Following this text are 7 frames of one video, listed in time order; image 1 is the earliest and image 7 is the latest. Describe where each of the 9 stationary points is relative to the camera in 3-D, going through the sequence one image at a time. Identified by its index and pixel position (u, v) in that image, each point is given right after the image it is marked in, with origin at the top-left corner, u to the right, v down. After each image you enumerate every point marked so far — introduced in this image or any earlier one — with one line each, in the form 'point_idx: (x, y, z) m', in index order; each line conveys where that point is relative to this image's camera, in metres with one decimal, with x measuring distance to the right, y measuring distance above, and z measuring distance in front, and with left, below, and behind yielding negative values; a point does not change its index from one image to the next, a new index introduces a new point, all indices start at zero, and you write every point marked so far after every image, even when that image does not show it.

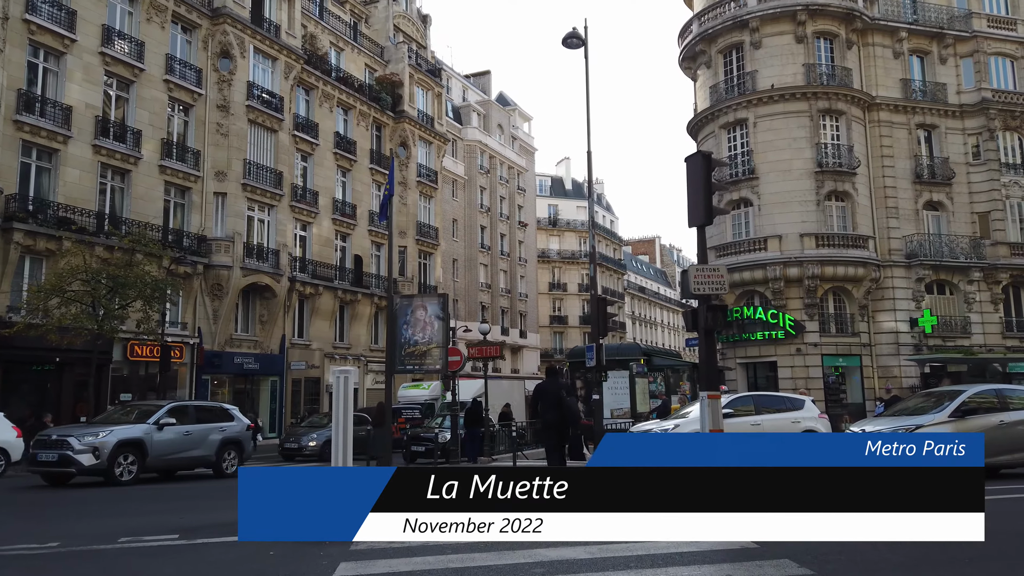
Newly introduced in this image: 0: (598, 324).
0: (+2.0, -0.9, +18.1) m
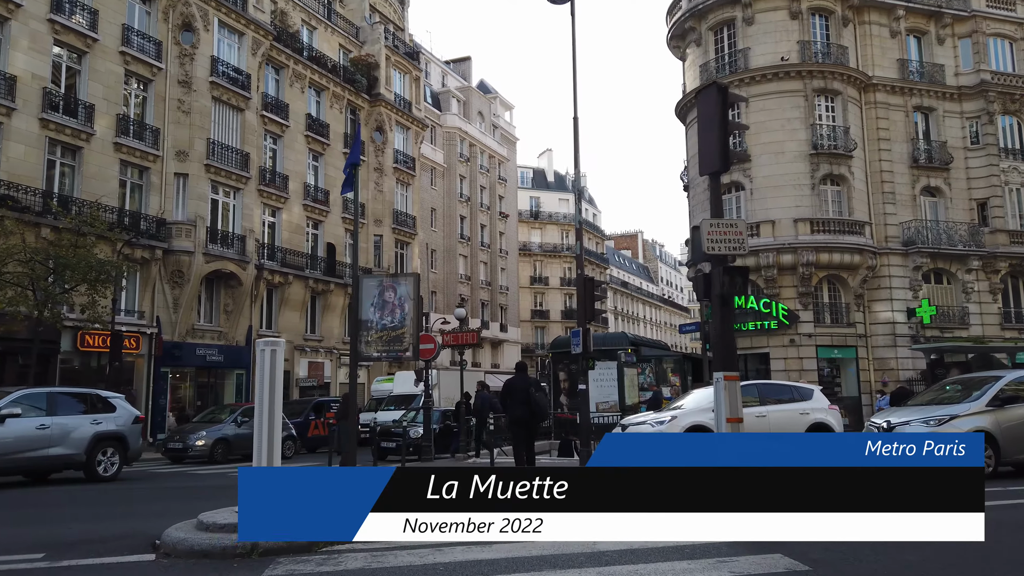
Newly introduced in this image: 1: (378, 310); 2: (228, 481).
0: (+1.6, -0.4, +16.4) m
1: (-2.9, -0.5, +17.2) m
2: (-5.3, -3.7, +14.5) m
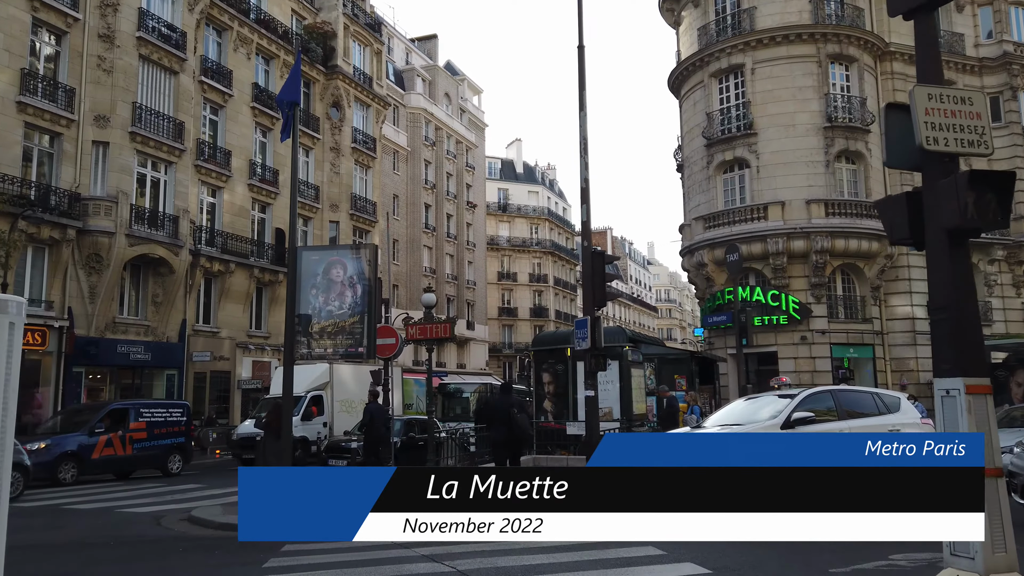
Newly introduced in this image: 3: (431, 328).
0: (+1.3, 0.0, +12.6) m
1: (-3.2, -0.1, +13.2) m
2: (-5.5, -3.3, +10.4) m
3: (-1.6, -0.8, +15.9) m
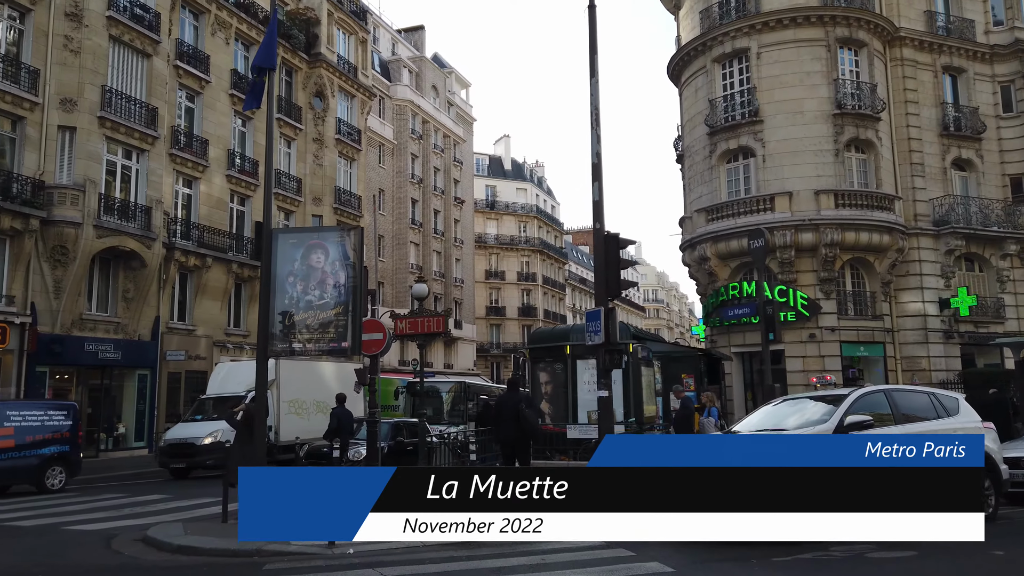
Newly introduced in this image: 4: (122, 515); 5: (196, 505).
0: (+1.4, +0.2, +11.2) m
1: (-3.2, +0.1, +11.7) m
2: (-5.4, -3.1, +8.8) m
3: (-1.6, -0.6, +14.4) m
4: (-6.2, -3.6, +12.4) m
5: (-5.5, -3.8, +13.5) m
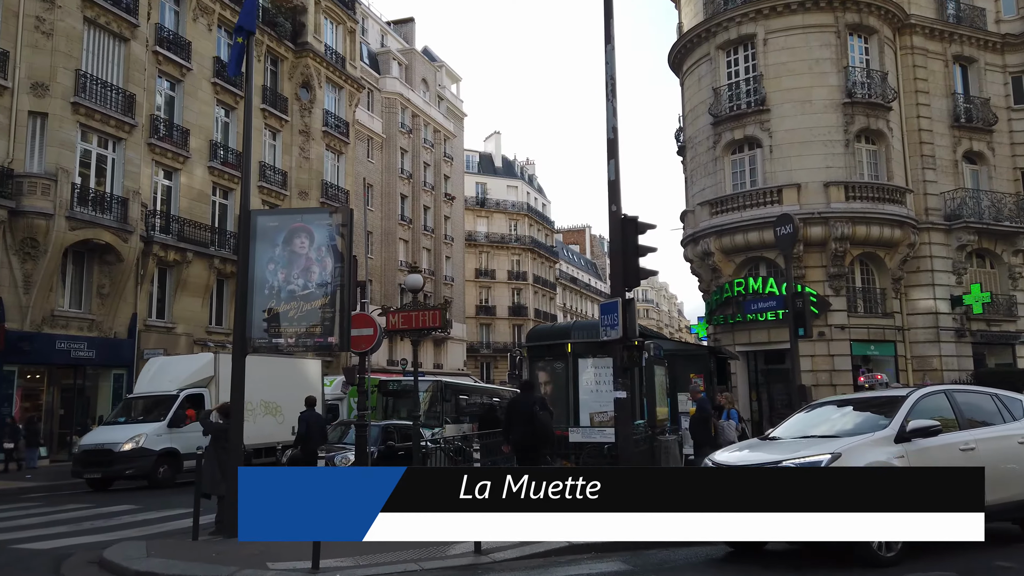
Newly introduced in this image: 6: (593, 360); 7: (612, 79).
0: (+1.5, +0.3, +10.1) m
1: (-3.1, +0.2, +10.5) m
2: (-5.3, -2.9, +7.6) m
3: (-1.6, -0.5, +13.2) m
4: (-6.2, -3.4, +11.1) m
5: (-5.5, -3.6, +12.2) m
6: (+1.7, -1.6, +17.7) m
7: (+1.4, +2.9, +10.7) m
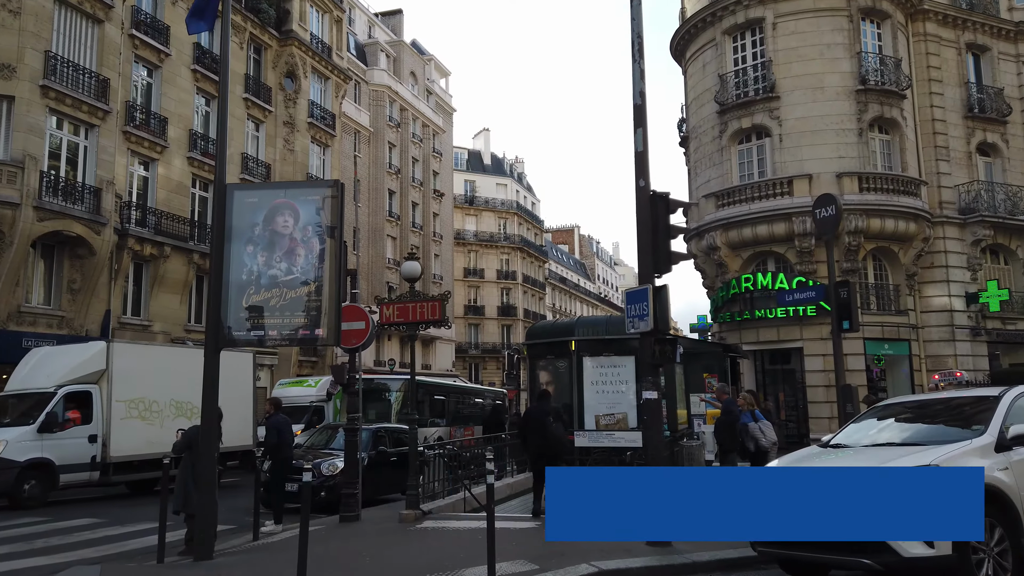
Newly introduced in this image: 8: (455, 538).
0: (+1.6, +0.5, +8.9) m
1: (-2.9, +0.4, +9.2) m
2: (-5.1, -2.7, +6.2) m
3: (-1.5, -0.3, +11.9) m
4: (-6.0, -3.3, +9.7) m
5: (-5.3, -3.4, +10.9) m
6: (+1.7, -1.4, +16.5) m
7: (+1.5, +3.0, +9.4) m
8: (-0.7, -3.2, +10.0) m
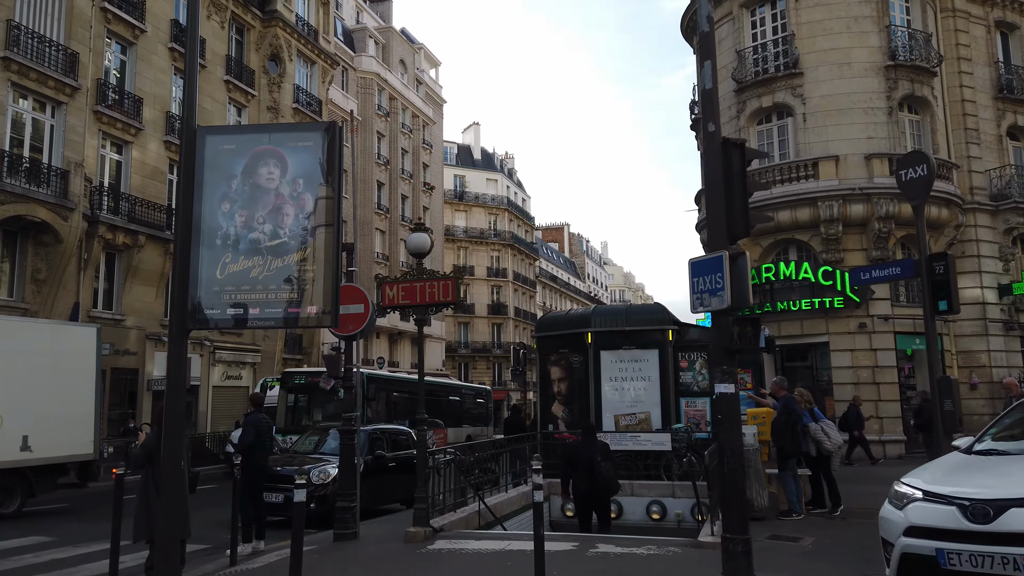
0: (+2.0, +0.8, +7.2) m
1: (-2.6, +0.7, +7.4) m
2: (-4.6, -2.4, +4.4) m
3: (-1.2, 0.0, +10.2) m
4: (-5.7, -3.0, +7.9) m
5: (-5.0, -3.1, +9.0) m
6: (+2.0, -1.2, +14.8) m
7: (+1.9, +3.3, +7.8) m
8: (-0.4, -2.9, +8.2) m
